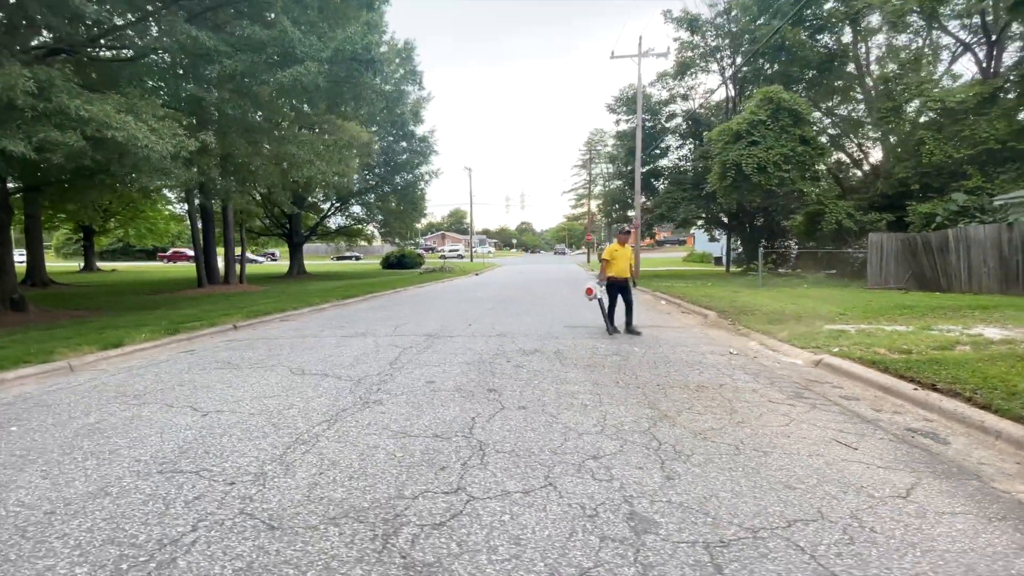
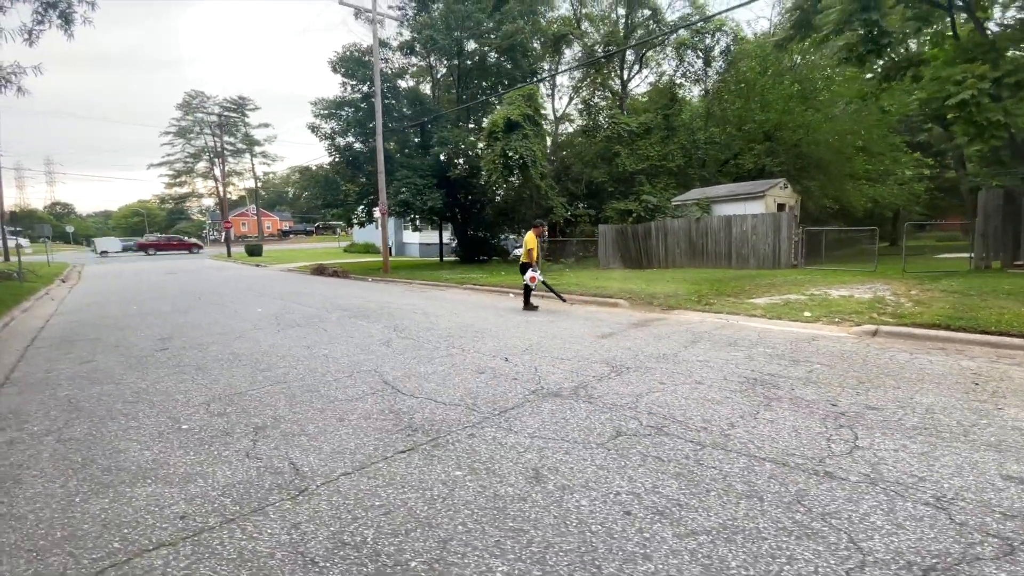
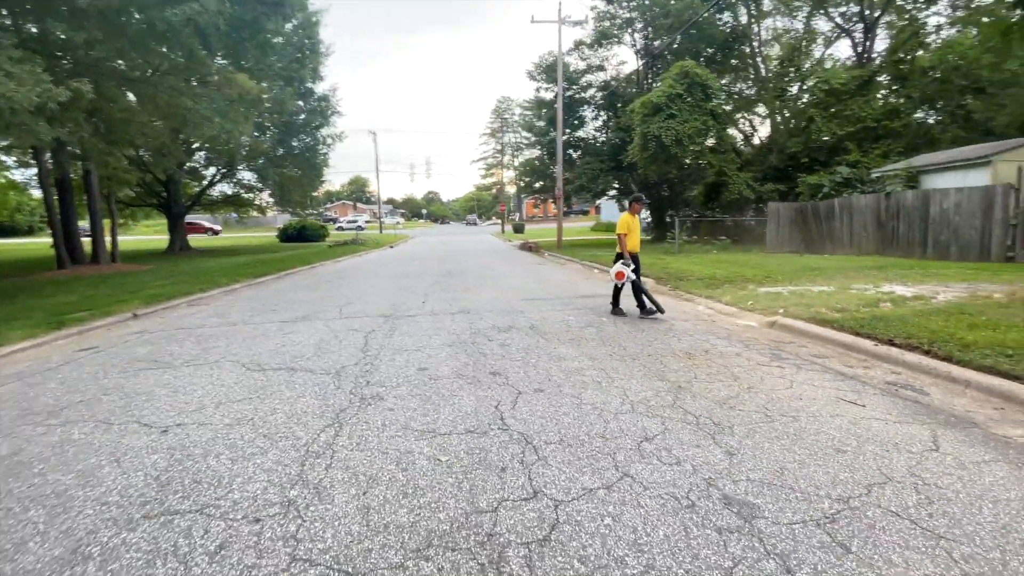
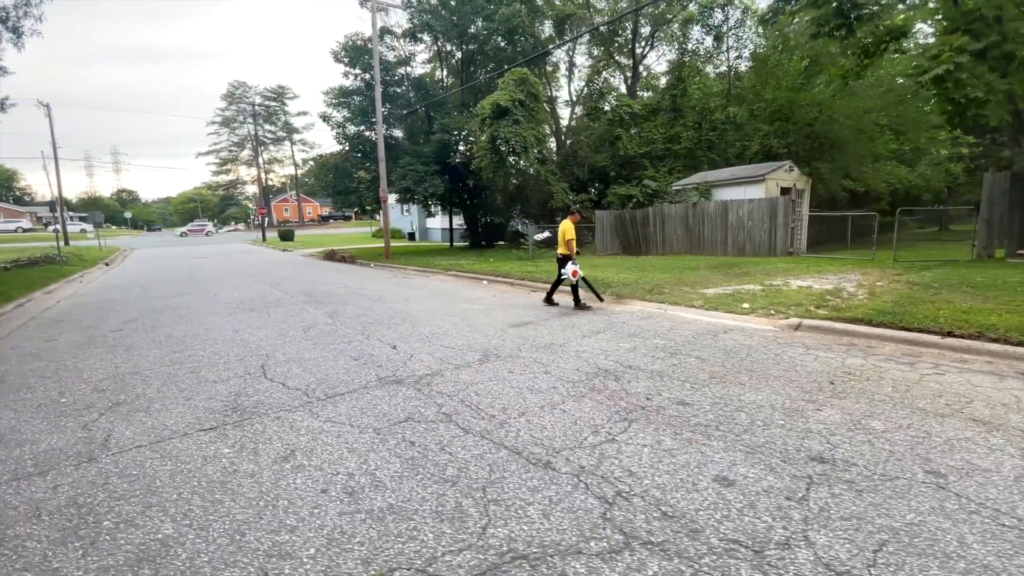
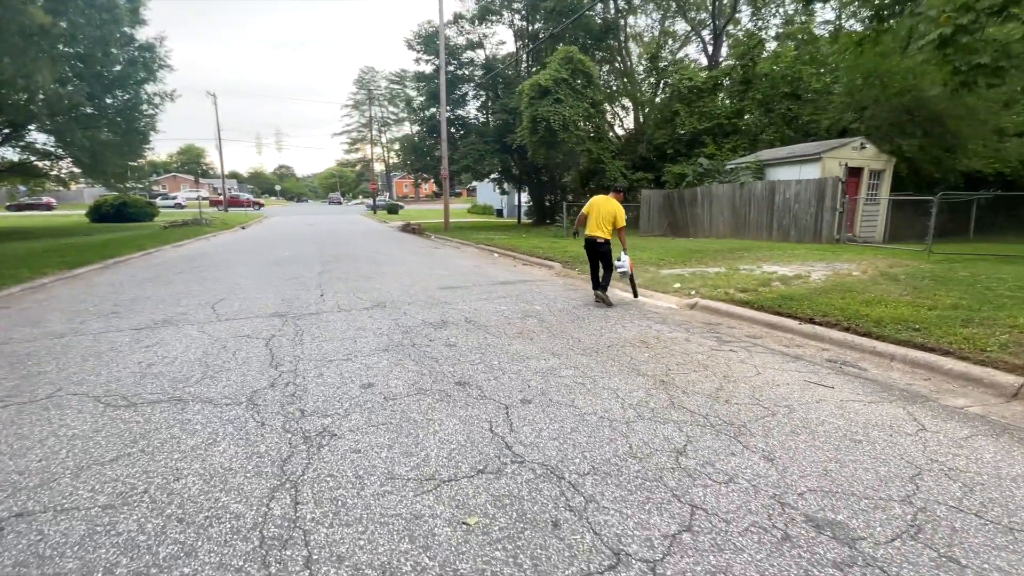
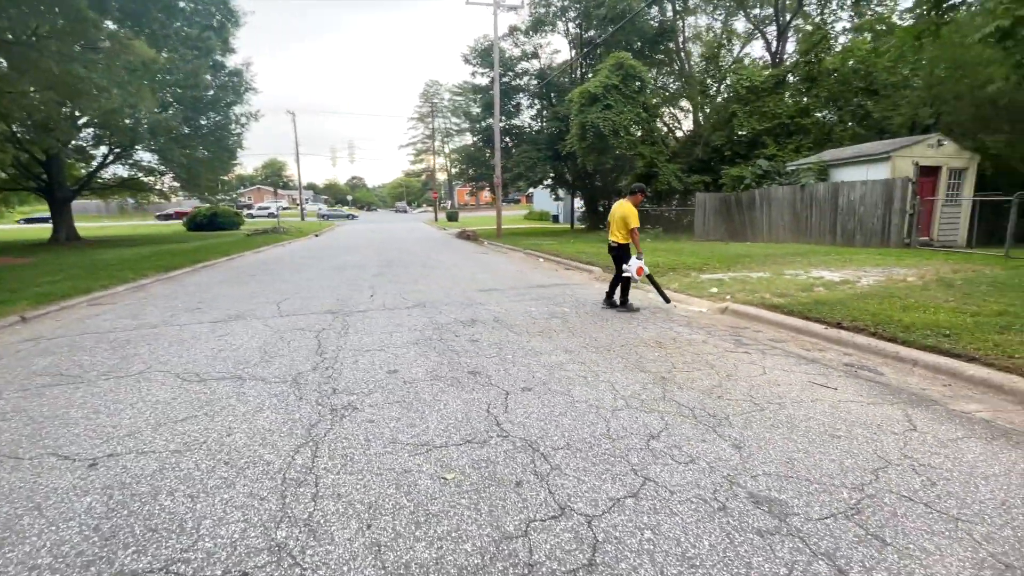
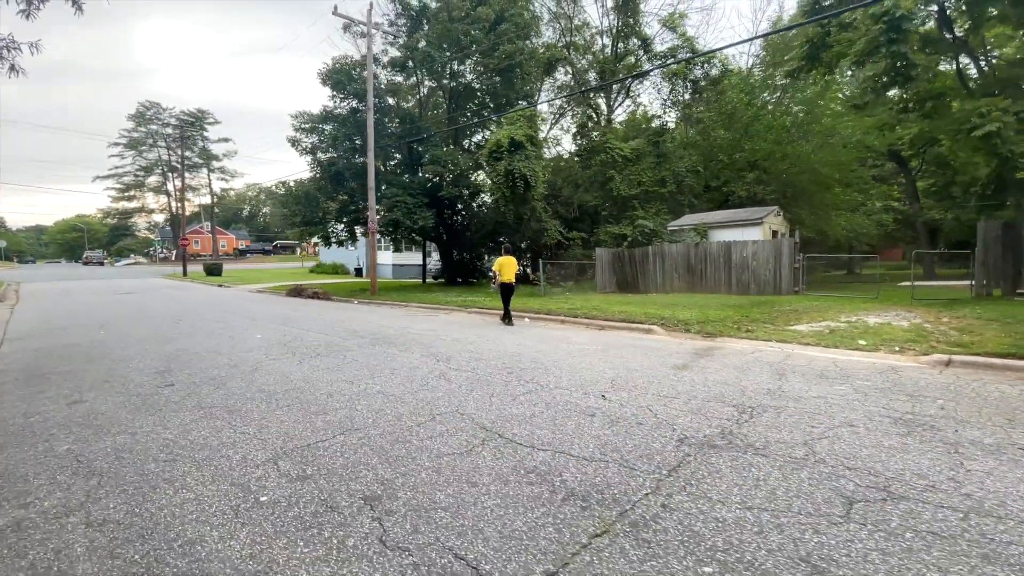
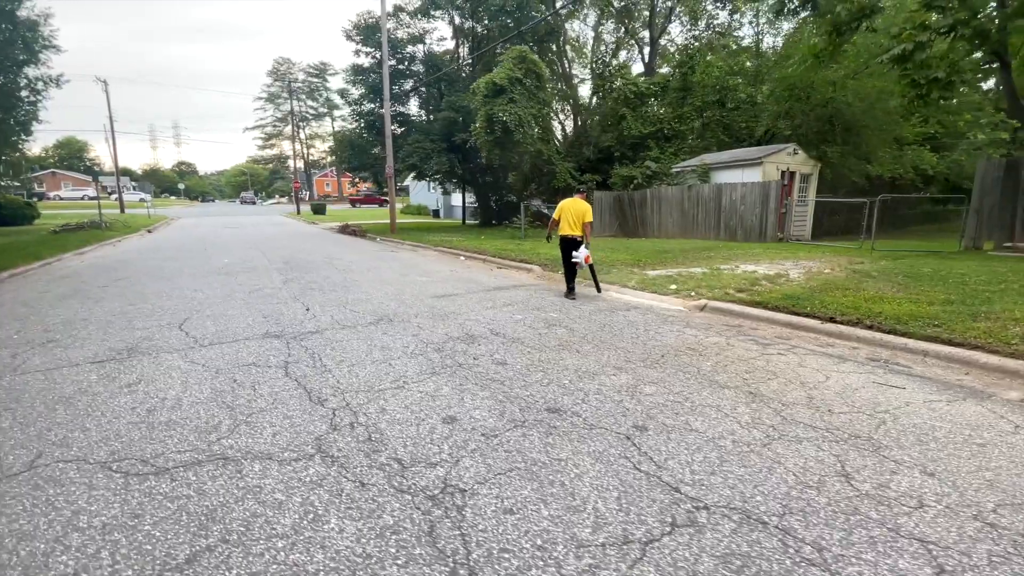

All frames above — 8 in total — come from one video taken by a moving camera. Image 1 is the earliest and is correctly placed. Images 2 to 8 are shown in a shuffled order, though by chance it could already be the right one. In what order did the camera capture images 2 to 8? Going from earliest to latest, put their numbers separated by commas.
3, 6, 5, 8, 4, 2, 7
